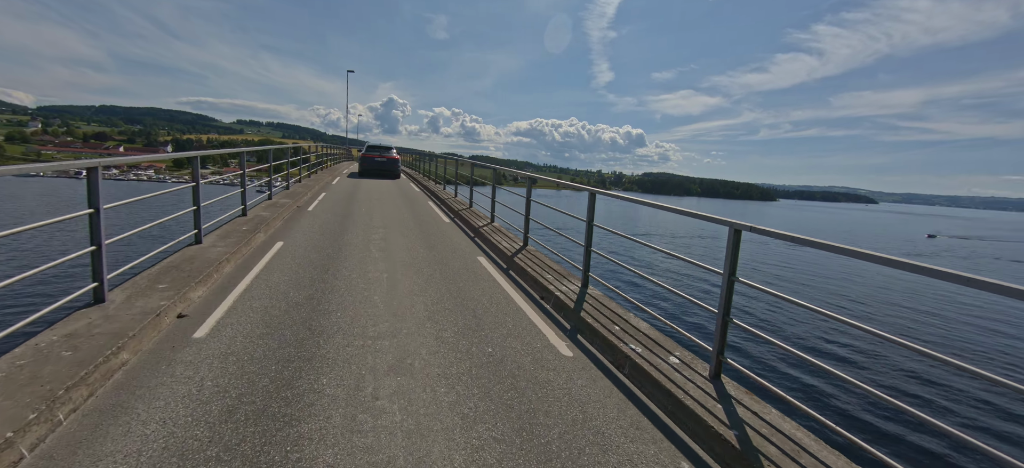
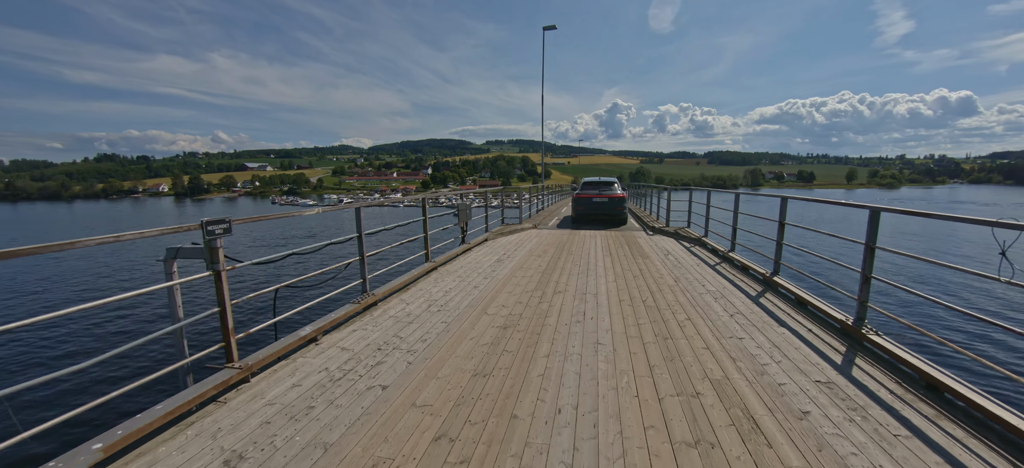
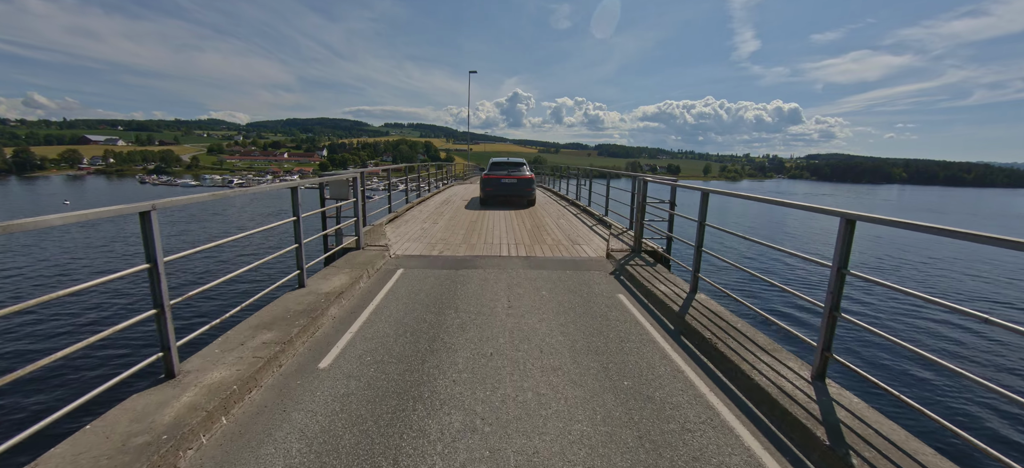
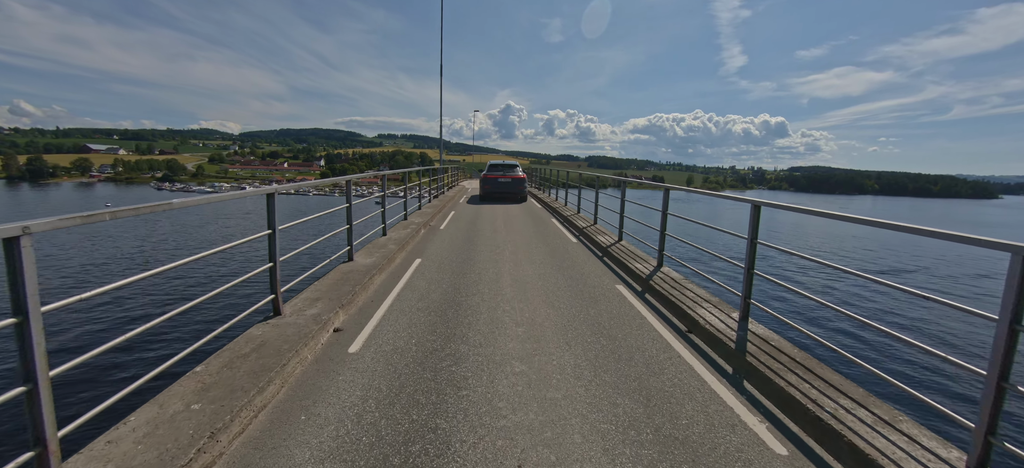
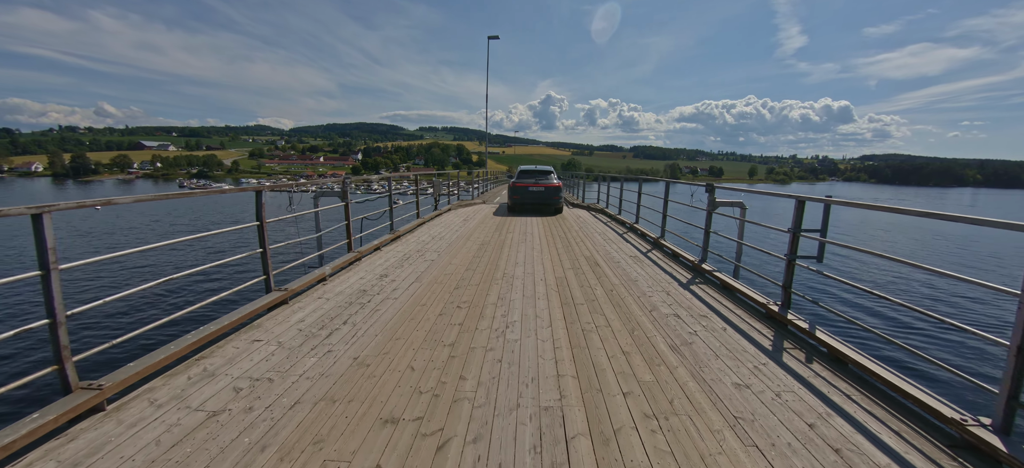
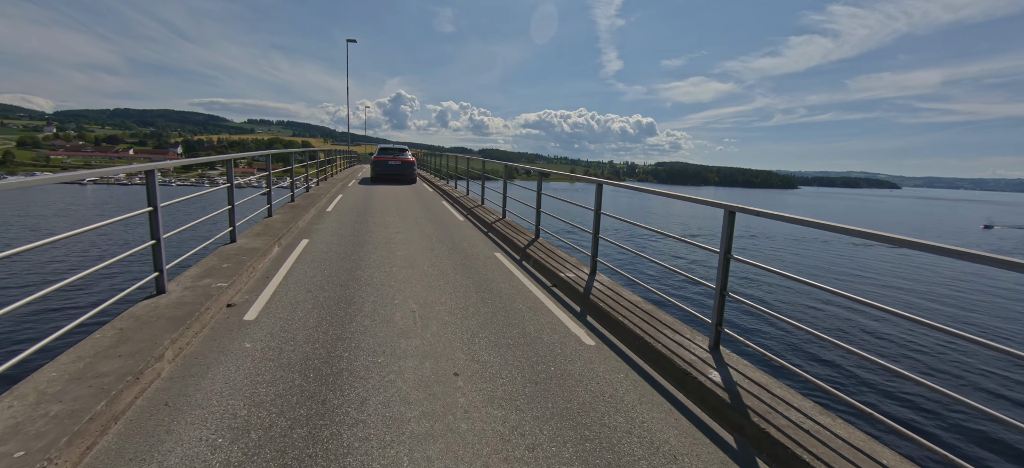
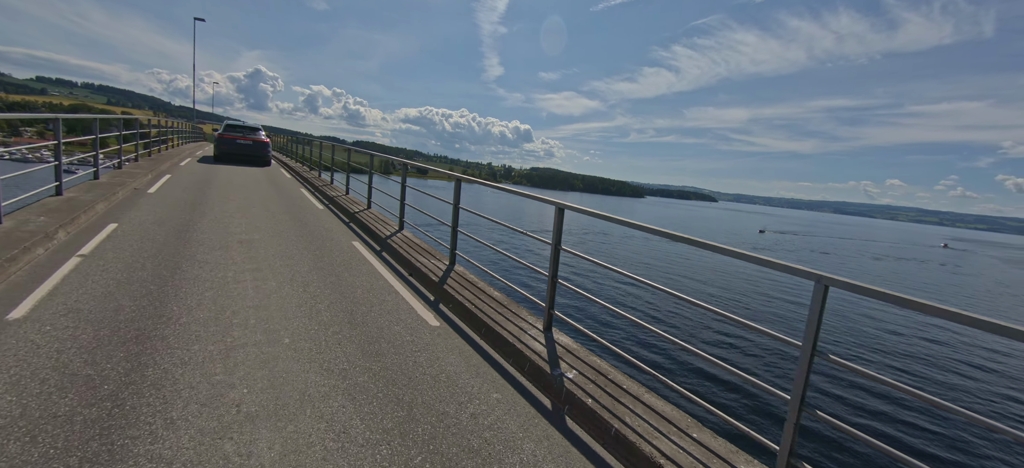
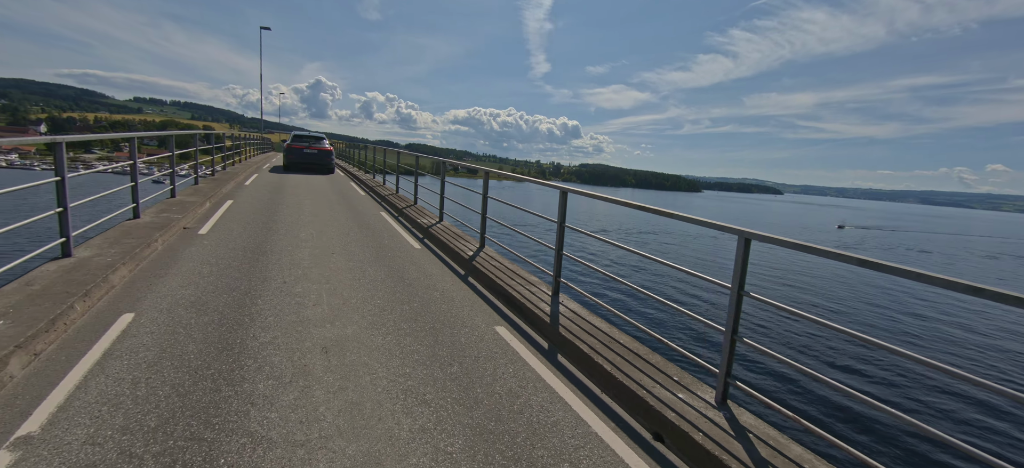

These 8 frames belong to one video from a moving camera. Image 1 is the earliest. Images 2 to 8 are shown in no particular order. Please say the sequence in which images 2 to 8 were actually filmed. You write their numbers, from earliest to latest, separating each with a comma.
7, 8, 6, 4, 3, 5, 2
